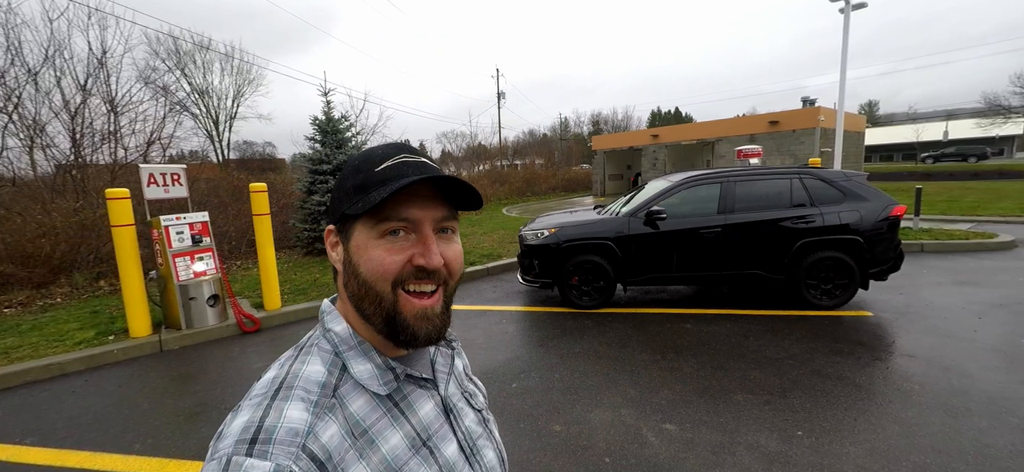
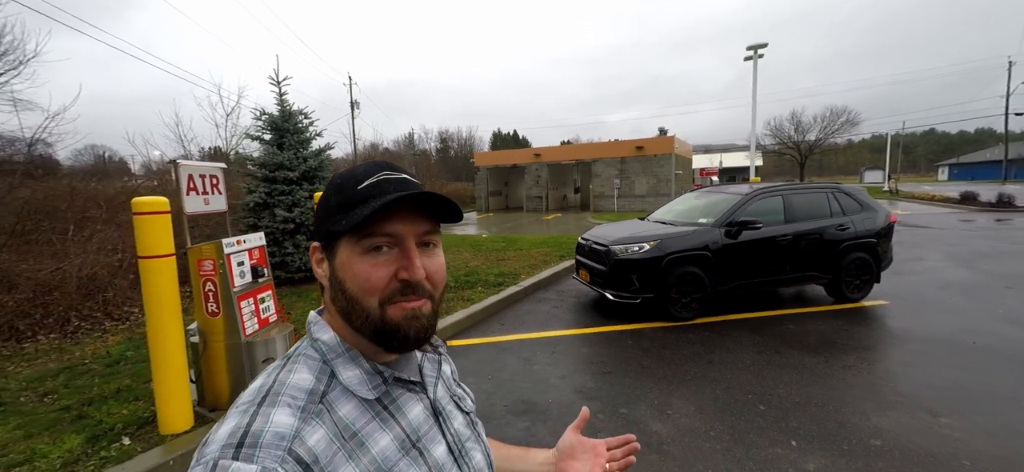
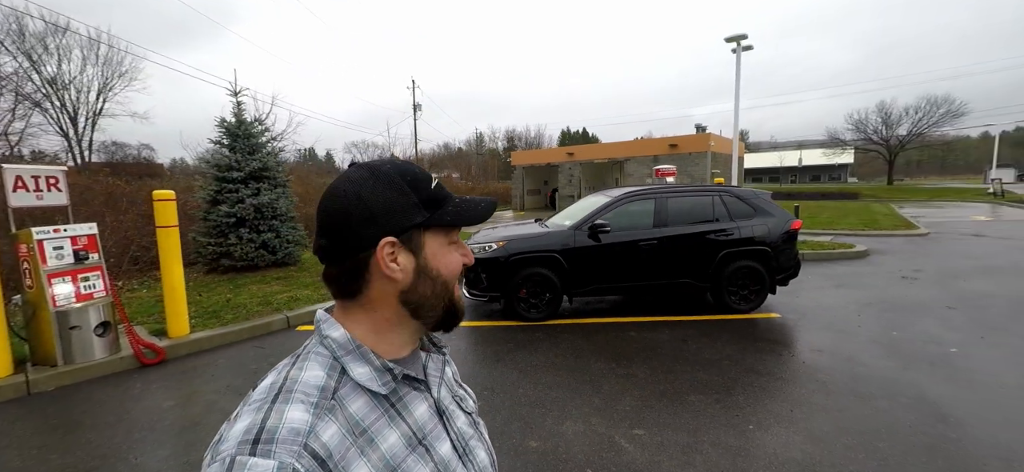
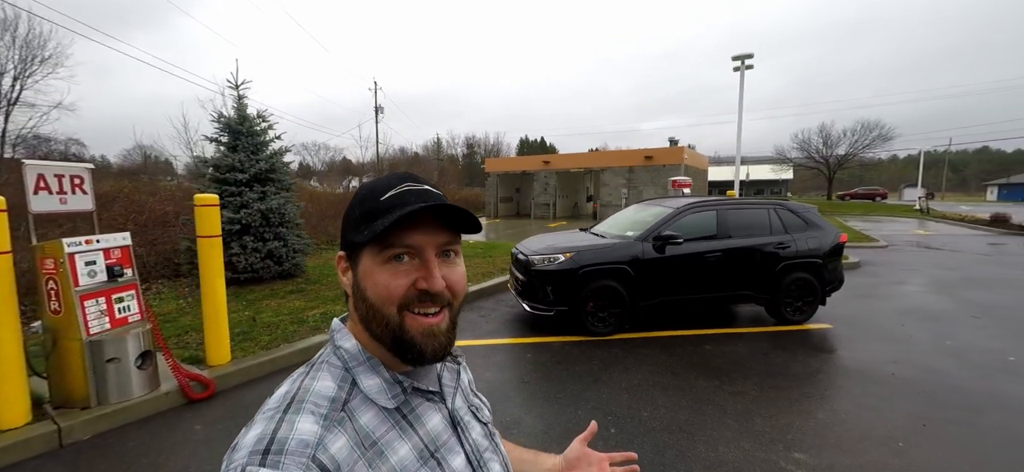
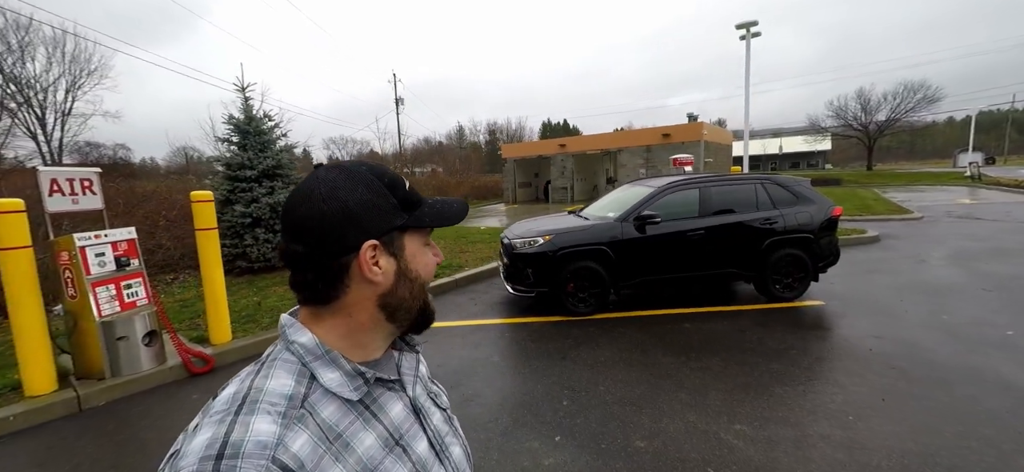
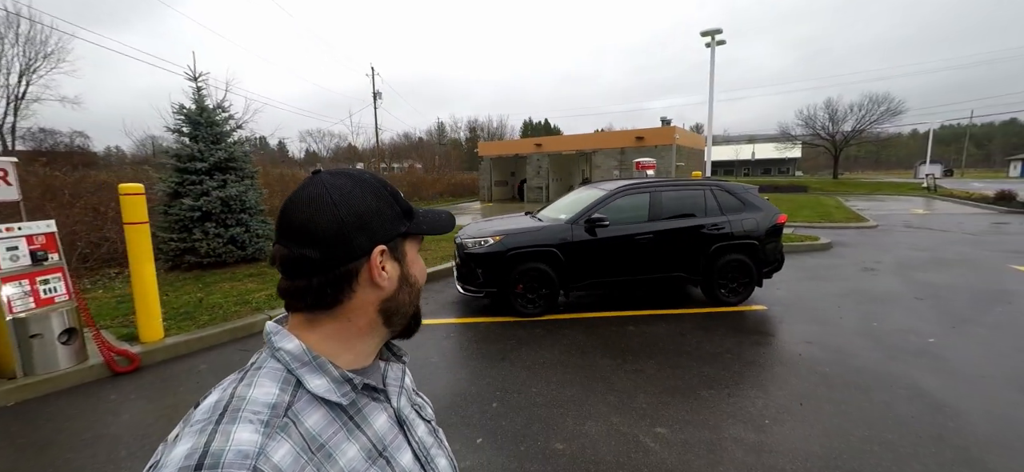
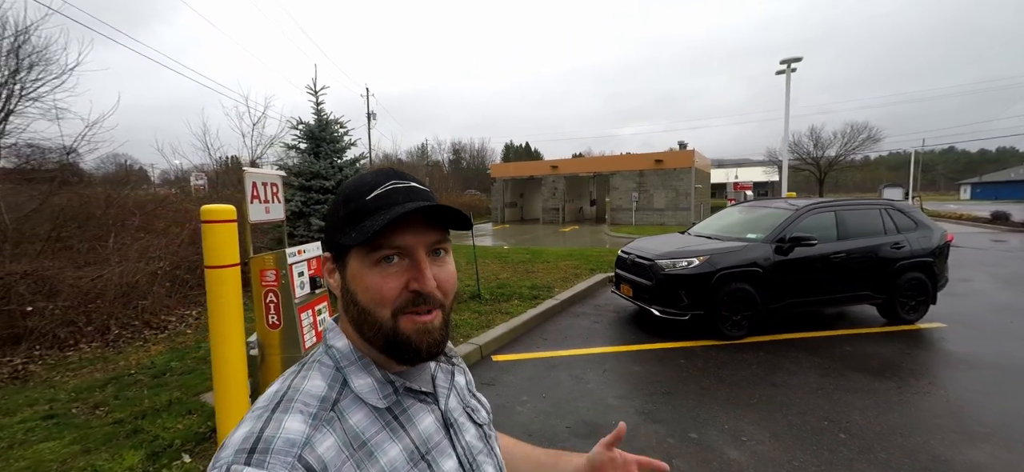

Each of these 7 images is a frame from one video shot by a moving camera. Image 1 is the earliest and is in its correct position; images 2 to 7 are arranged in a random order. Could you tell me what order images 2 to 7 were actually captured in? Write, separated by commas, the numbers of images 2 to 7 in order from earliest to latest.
3, 6, 5, 4, 2, 7
